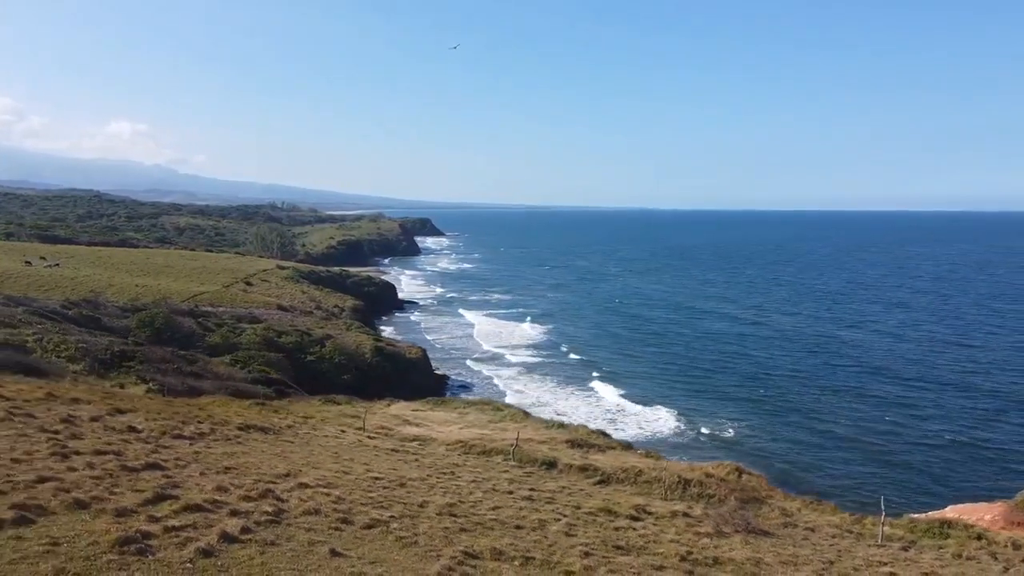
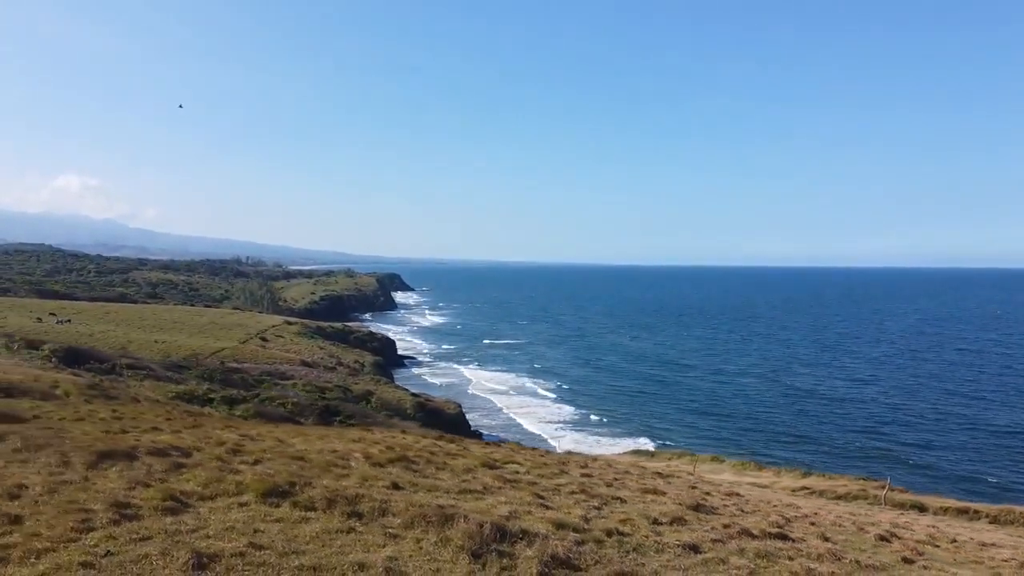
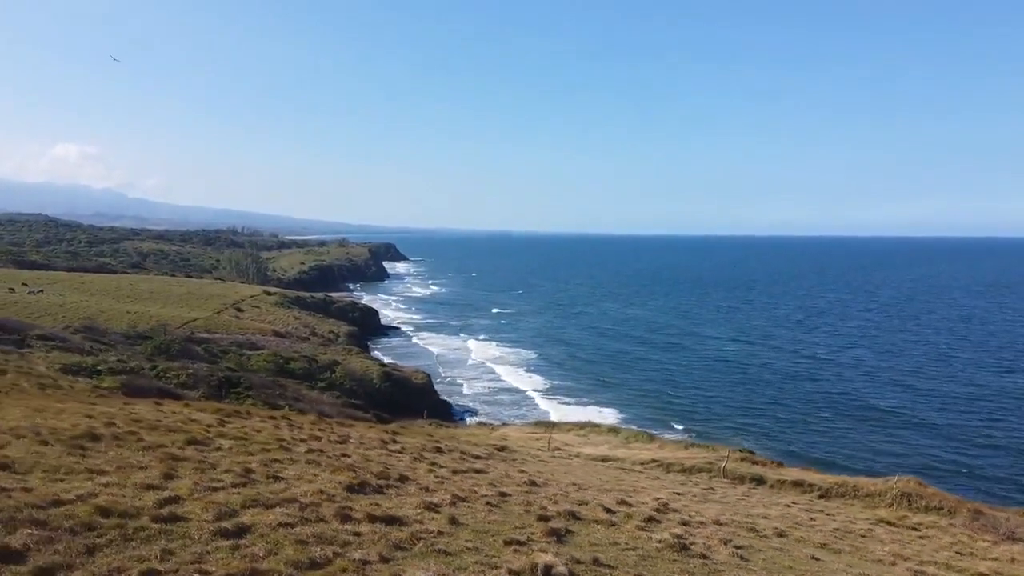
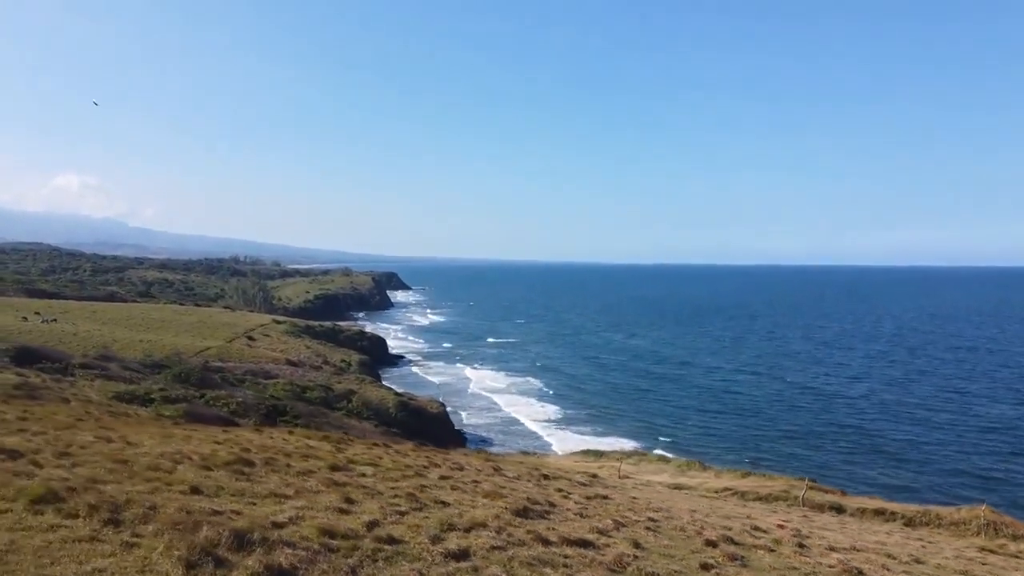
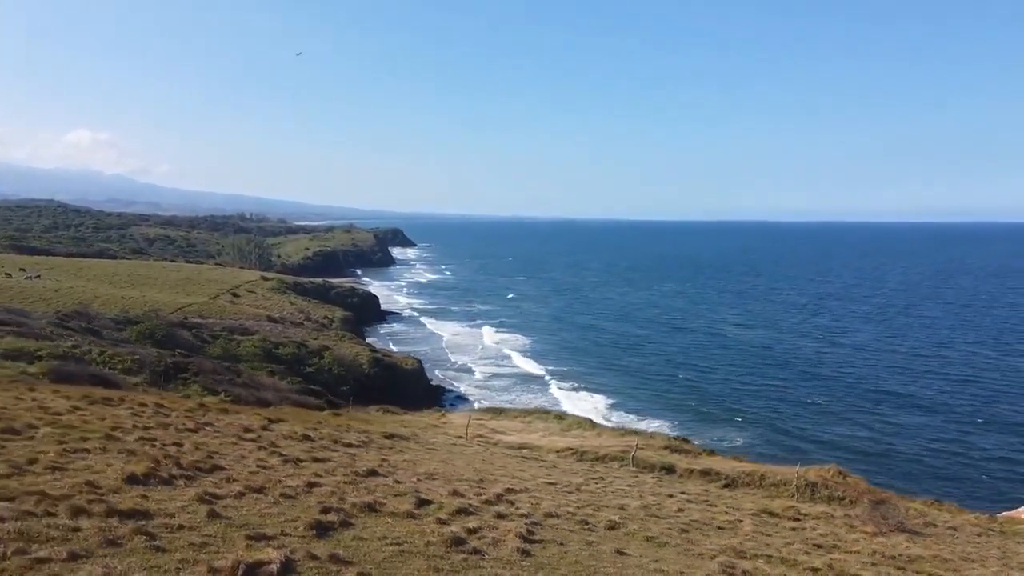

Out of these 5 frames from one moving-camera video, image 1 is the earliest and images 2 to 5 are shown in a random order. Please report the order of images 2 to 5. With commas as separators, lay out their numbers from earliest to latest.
5, 3, 4, 2
